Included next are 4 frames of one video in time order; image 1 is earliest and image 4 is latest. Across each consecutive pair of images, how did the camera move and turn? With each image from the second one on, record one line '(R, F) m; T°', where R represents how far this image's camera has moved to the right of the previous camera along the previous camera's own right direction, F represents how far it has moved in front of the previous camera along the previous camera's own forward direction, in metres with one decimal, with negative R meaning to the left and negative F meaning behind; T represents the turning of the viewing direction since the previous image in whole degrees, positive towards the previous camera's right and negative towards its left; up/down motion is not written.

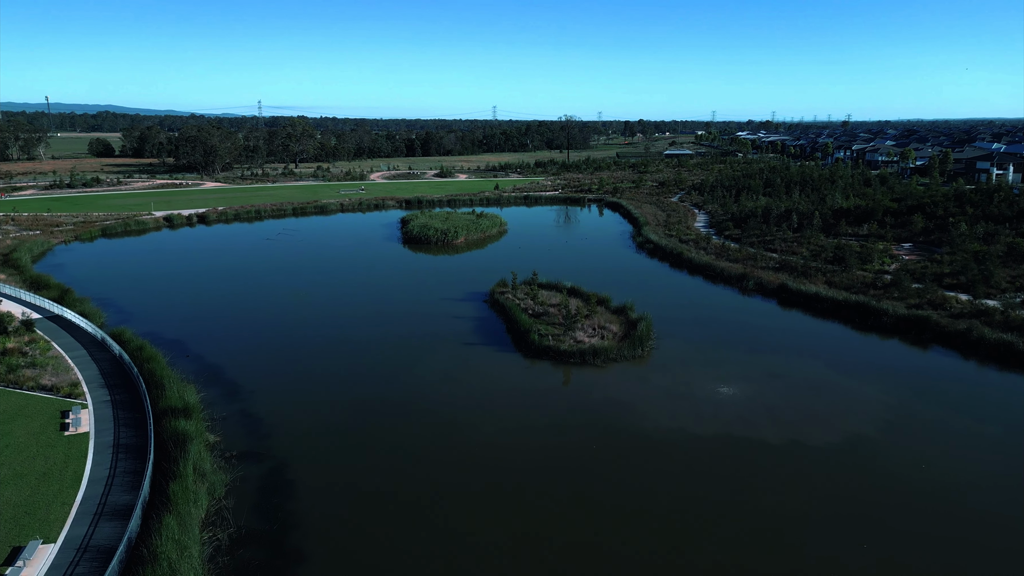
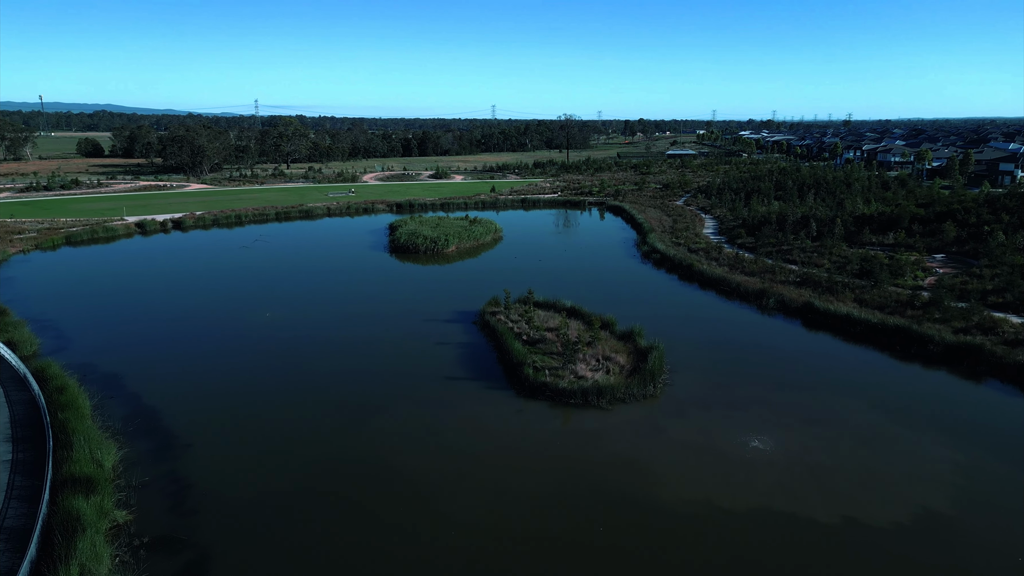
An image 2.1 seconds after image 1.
(+0.2, +2.4) m; 0°
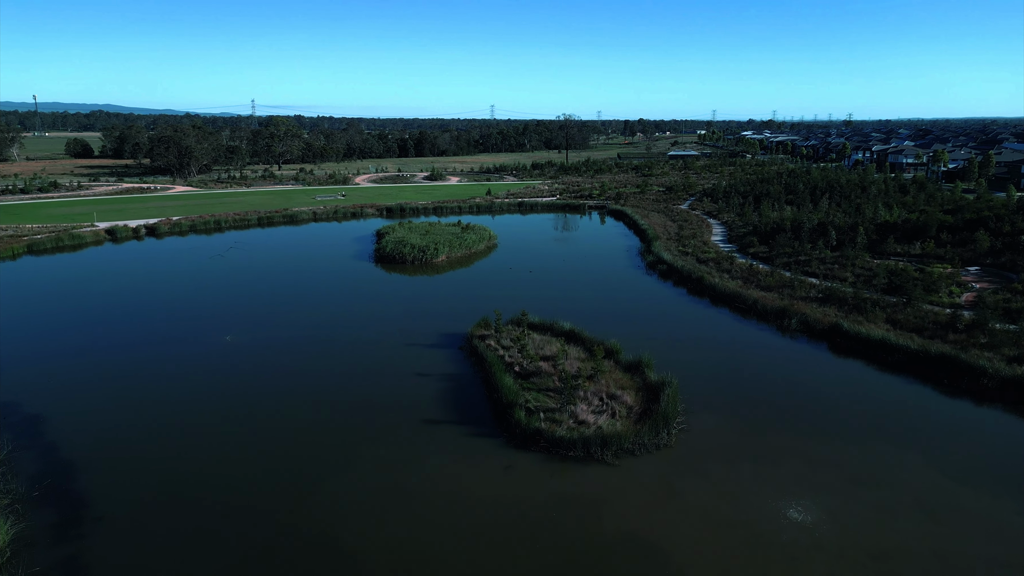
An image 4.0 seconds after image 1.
(+0.2, +2.1) m; 0°
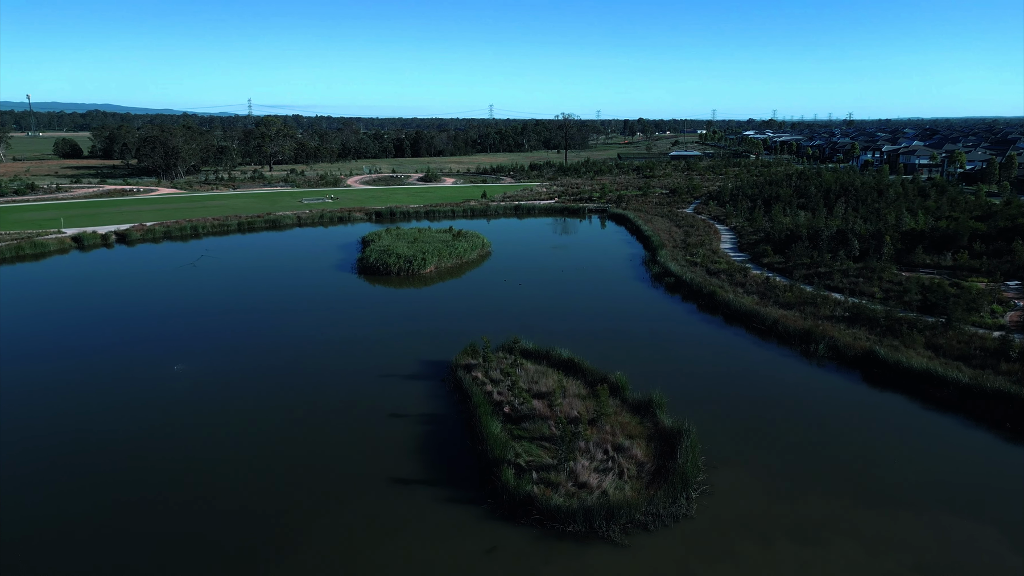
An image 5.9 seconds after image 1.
(+0.2, +2.1) m; 0°
